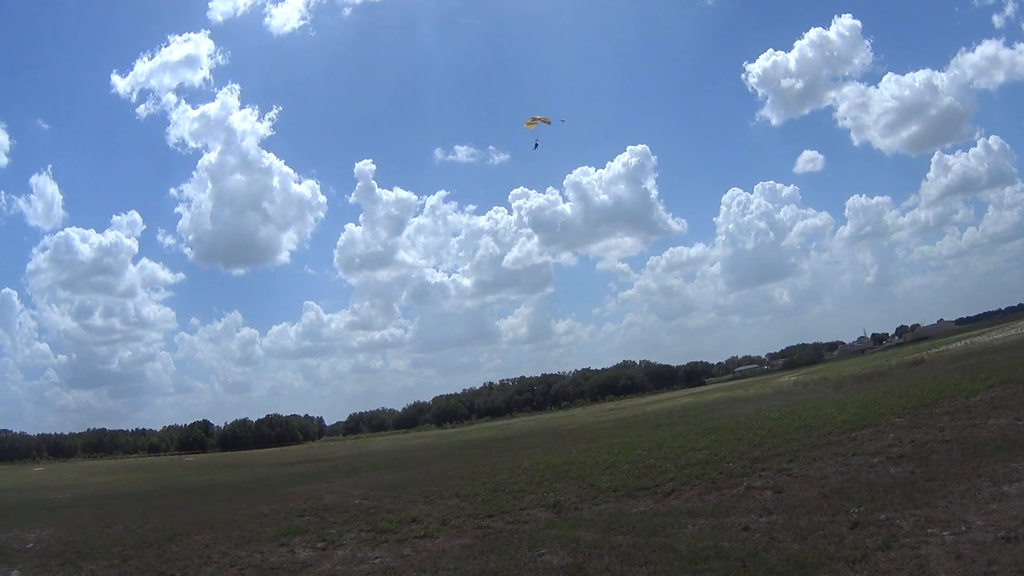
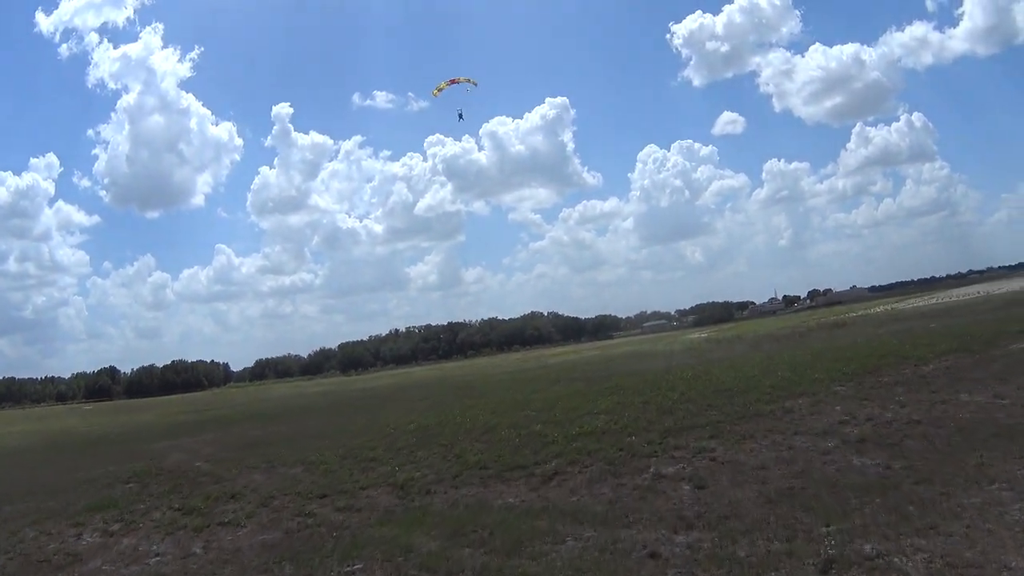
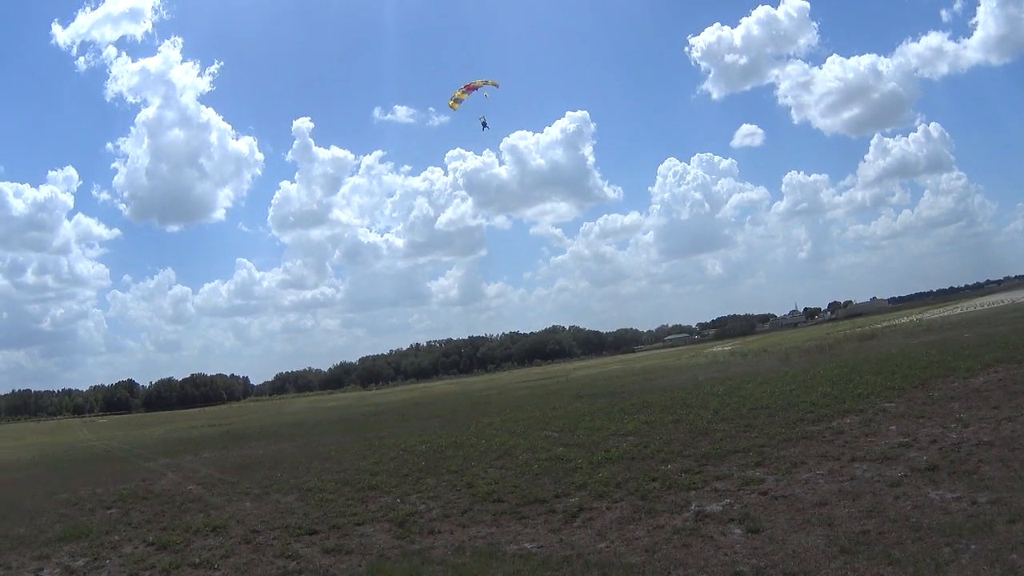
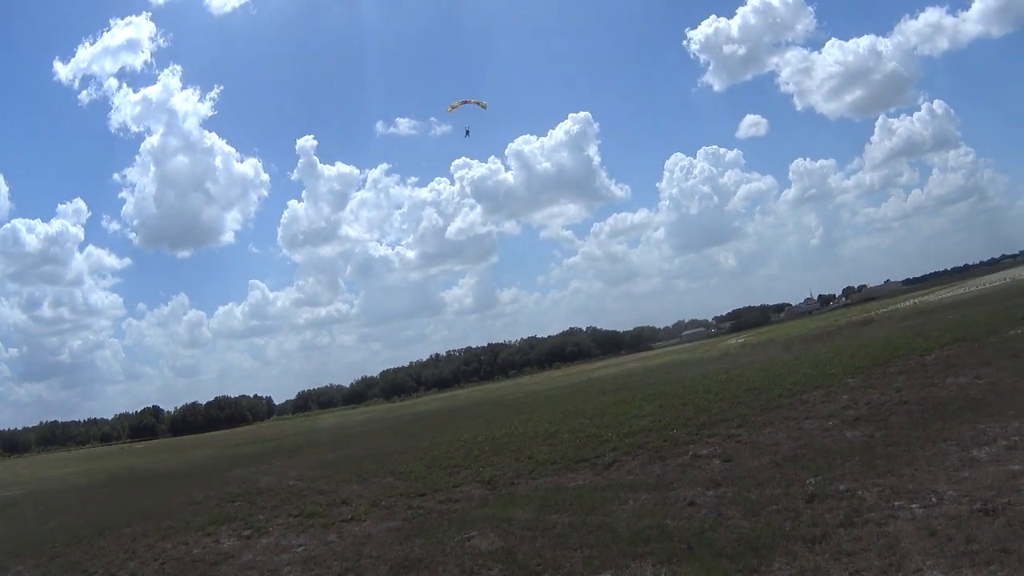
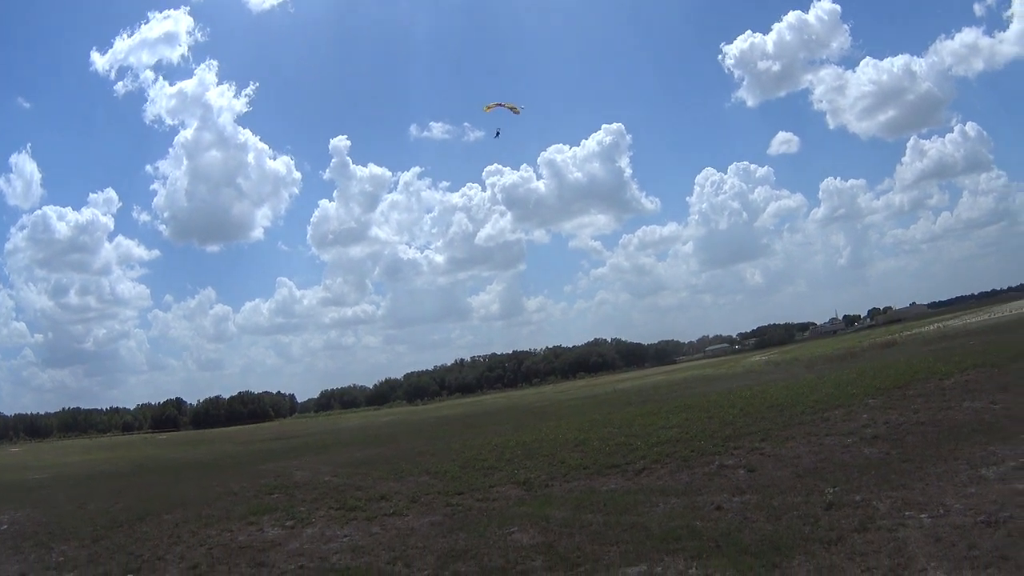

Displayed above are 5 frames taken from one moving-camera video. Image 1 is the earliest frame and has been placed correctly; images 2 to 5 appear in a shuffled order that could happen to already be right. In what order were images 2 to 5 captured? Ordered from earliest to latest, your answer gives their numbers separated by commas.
5, 4, 2, 3
